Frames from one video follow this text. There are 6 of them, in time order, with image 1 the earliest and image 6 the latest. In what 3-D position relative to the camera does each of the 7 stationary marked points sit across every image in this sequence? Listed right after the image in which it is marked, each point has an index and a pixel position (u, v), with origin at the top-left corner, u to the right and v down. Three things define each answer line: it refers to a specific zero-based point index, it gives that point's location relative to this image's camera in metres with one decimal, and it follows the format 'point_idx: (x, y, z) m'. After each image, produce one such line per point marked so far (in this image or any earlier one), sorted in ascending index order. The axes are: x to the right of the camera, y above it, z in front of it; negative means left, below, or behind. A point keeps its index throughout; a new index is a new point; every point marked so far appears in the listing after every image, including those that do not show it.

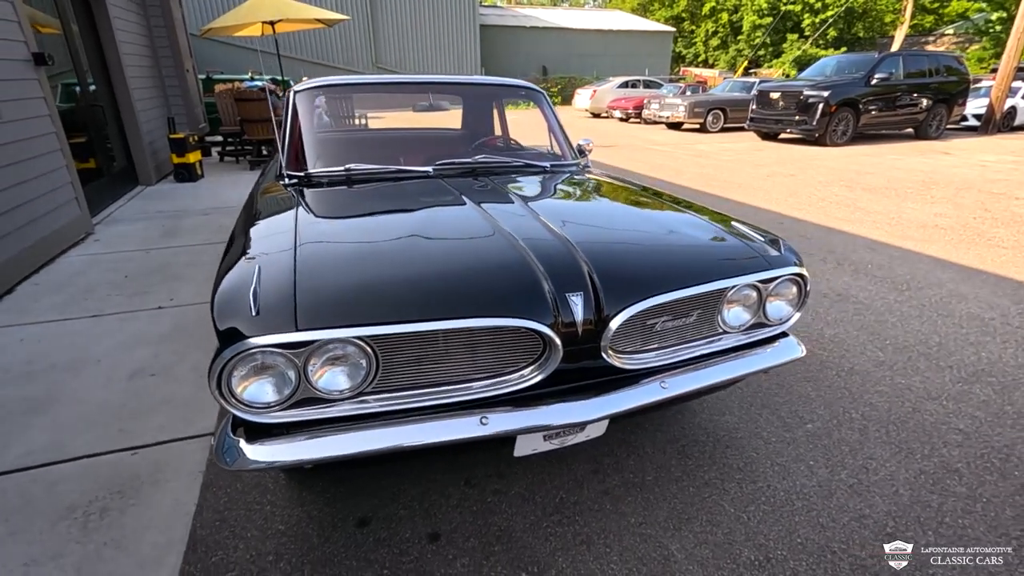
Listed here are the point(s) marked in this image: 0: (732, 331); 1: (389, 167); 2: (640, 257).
0: (+0.8, -0.1, +1.8) m
1: (-0.7, +0.6, +2.8) m
2: (+0.4, +0.1, +1.7) m
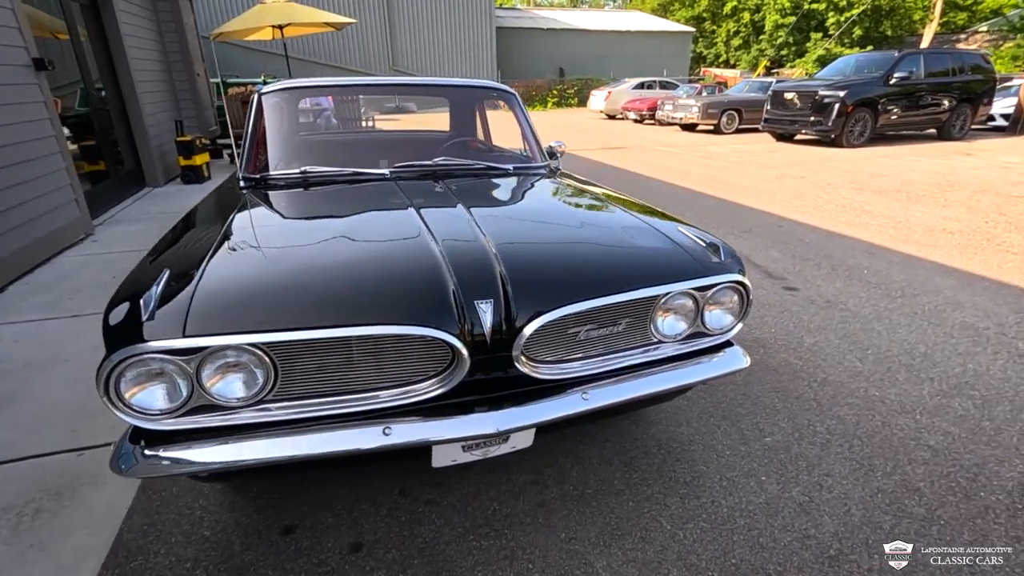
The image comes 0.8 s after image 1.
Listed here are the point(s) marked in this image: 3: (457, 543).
0: (+0.5, -0.2, +1.7) m
1: (-0.9, +0.6, +2.8) m
2: (+0.2, +0.1, +1.6) m
3: (-0.2, -0.8, +1.7) m
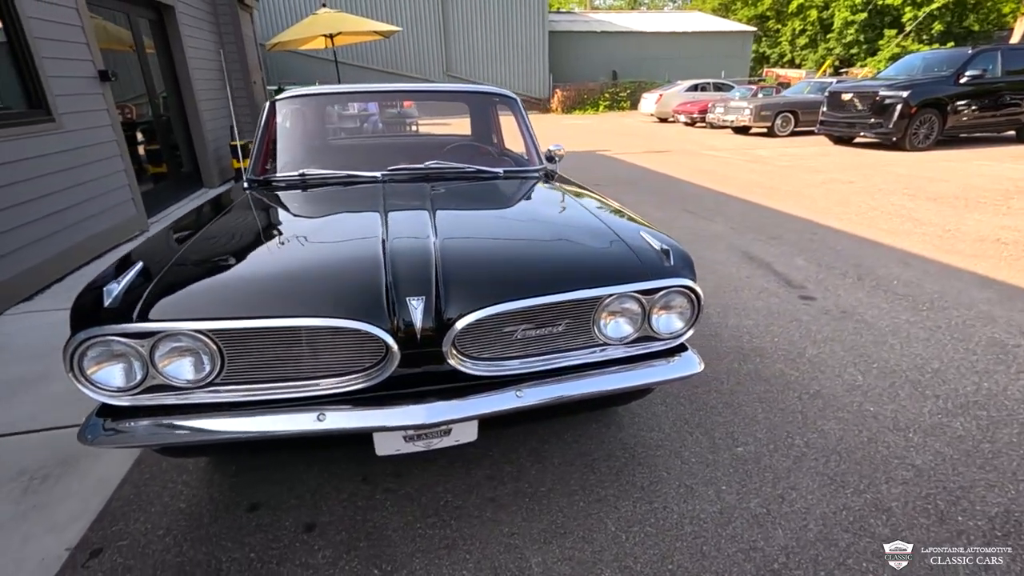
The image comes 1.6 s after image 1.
0: (+0.3, -0.2, +1.8) m
1: (-0.9, +0.6, +2.9) m
2: (0.0, +0.1, +1.7) m
3: (-0.4, -0.8, +1.8) m
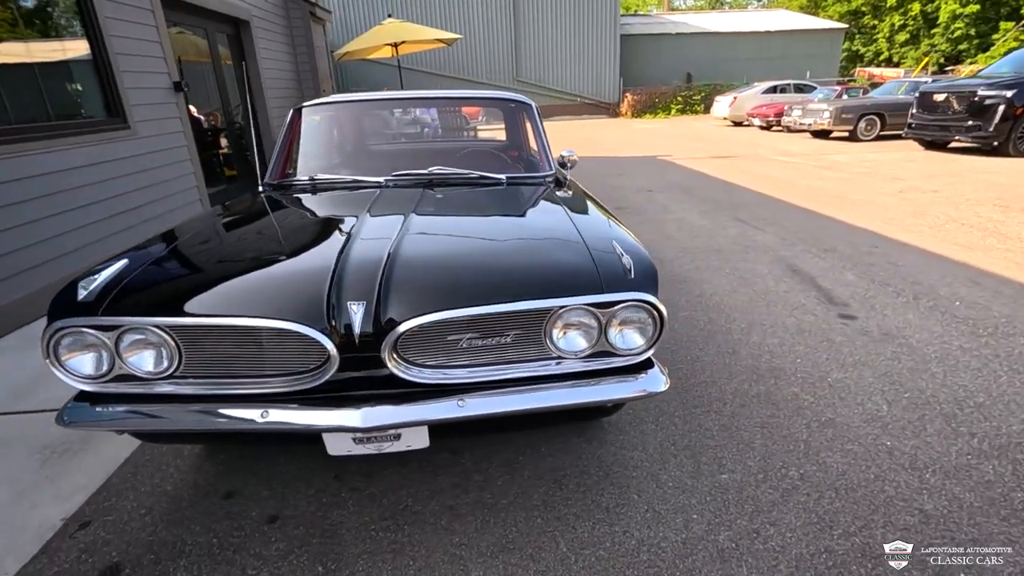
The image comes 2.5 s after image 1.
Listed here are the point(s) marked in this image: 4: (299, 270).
0: (+0.2, -0.2, +1.7) m
1: (-0.9, +0.6, +3.0) m
2: (-0.2, +0.1, +1.7) m
3: (-0.5, -0.8, +1.8) m
4: (-0.7, +0.1, +1.7) m
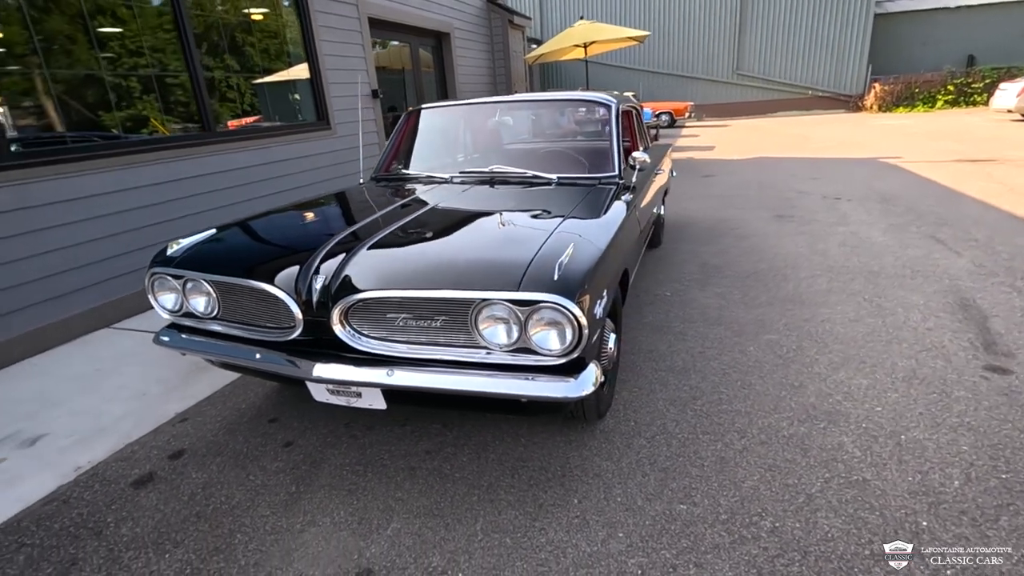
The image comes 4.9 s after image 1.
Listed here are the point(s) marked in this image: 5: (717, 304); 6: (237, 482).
0: (-0.1, -0.2, +1.8) m
1: (-0.5, +0.7, +3.4) m
2: (-0.4, +0.1, +1.9) m
3: (-0.7, -0.7, +2.2) m
4: (-0.8, +0.2, +2.1) m
5: (+1.4, -0.1, +3.7) m
6: (-1.1, -0.8, +2.1) m
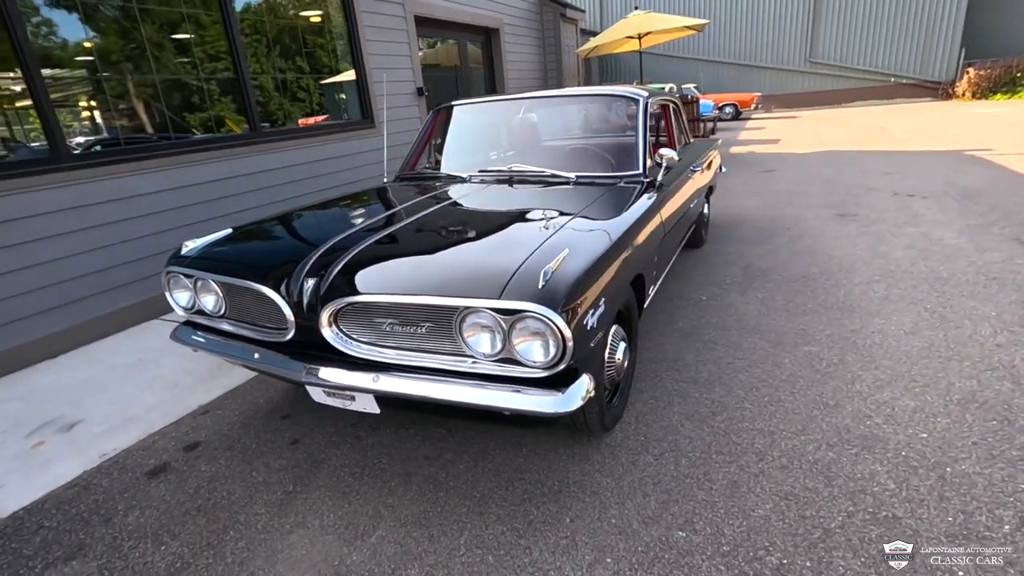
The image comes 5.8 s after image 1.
0: (-0.1, -0.2, +1.7) m
1: (-0.3, +0.7, +3.3) m
2: (-0.4, +0.1, +1.8) m
3: (-0.7, -0.7, +2.2) m
4: (-0.8, +0.2, +2.1) m
5: (+1.6, -0.1, +3.5) m
6: (-1.1, -0.8, +2.2) m
